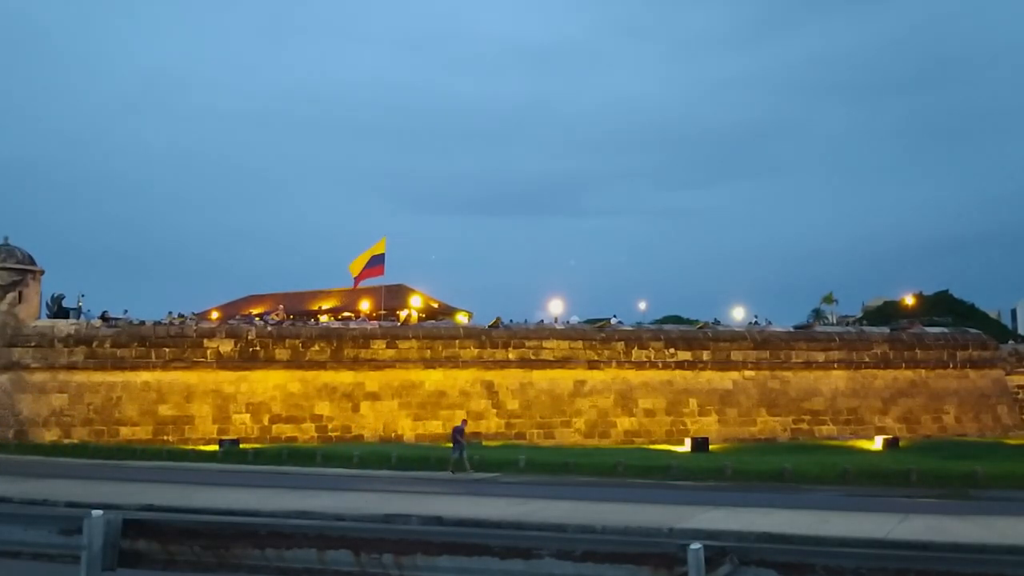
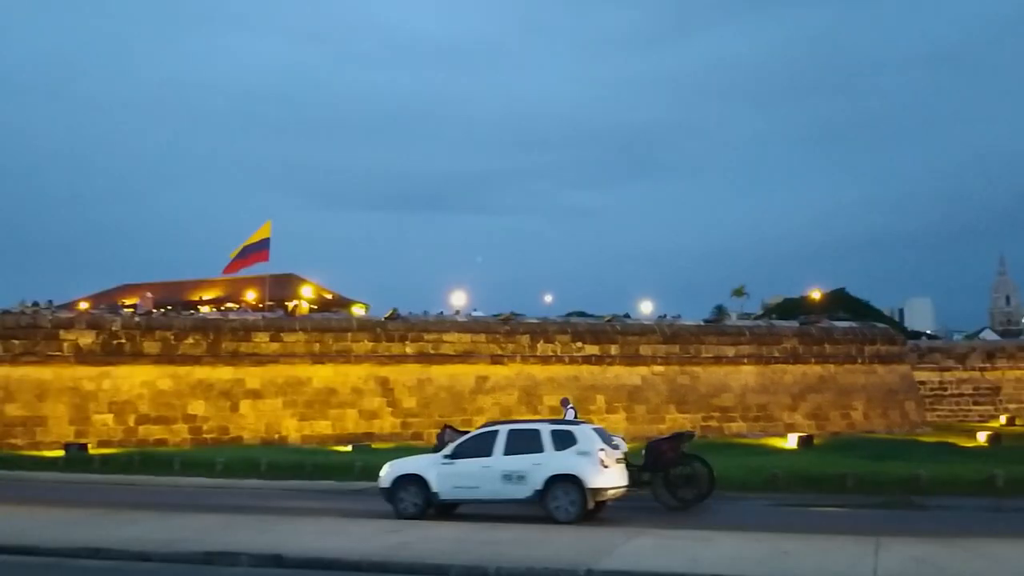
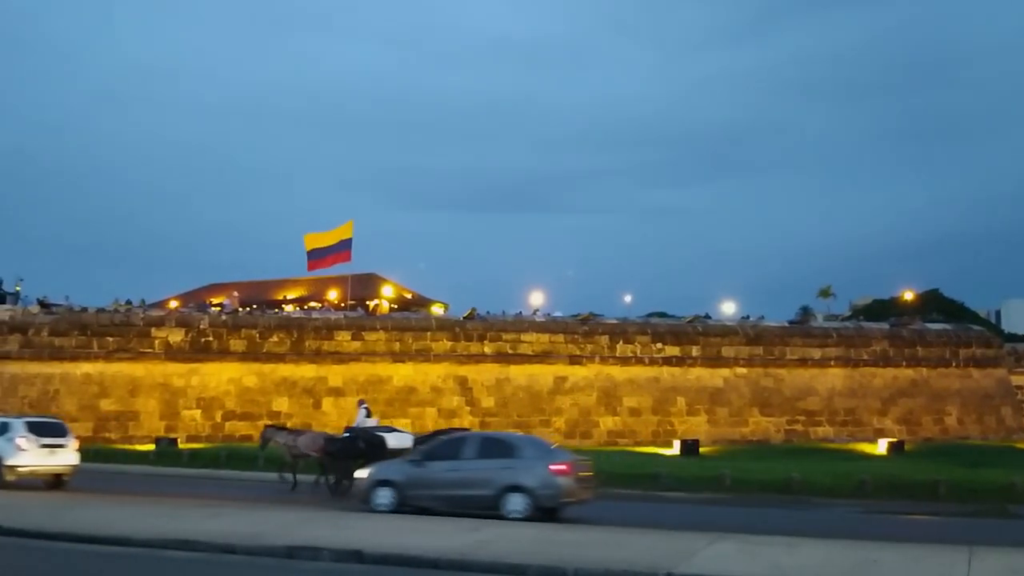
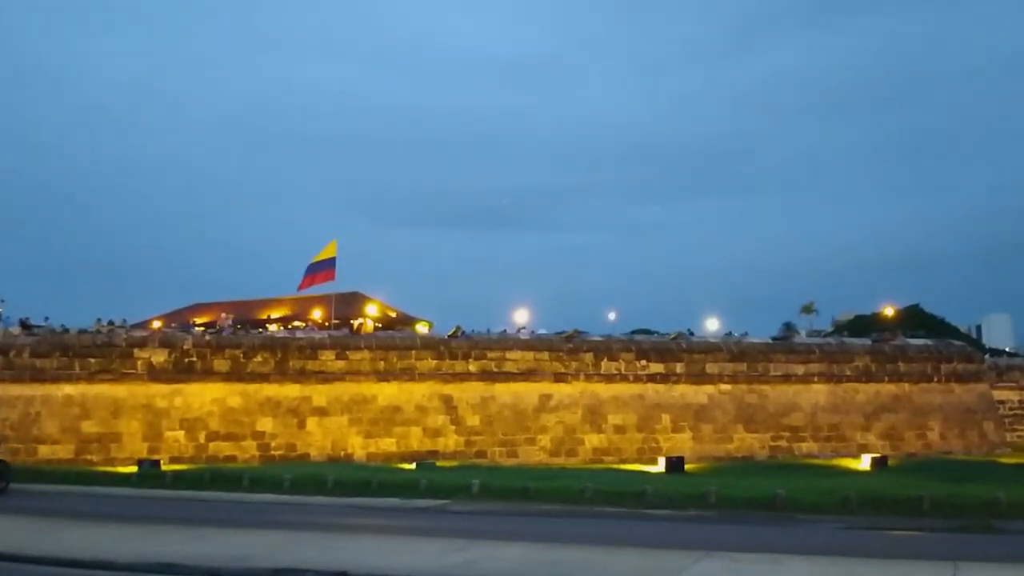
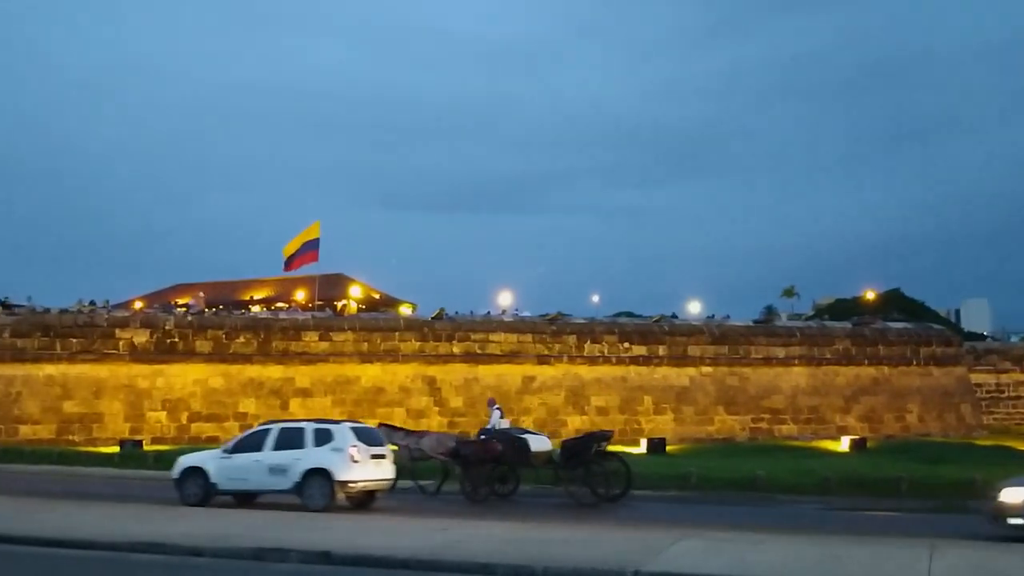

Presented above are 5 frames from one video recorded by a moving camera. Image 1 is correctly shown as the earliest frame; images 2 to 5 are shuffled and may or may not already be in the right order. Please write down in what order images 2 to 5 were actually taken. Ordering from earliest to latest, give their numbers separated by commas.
2, 5, 3, 4
